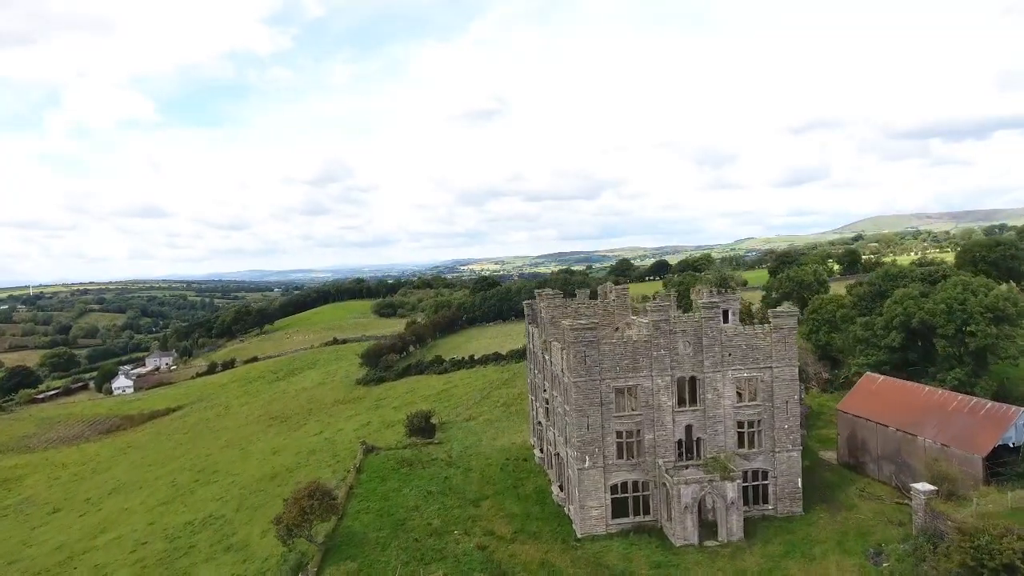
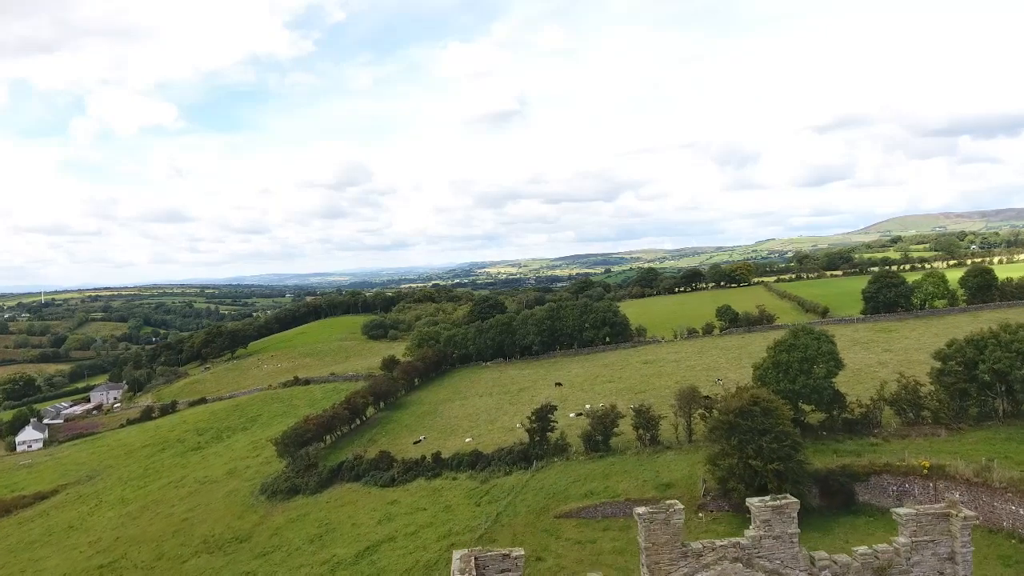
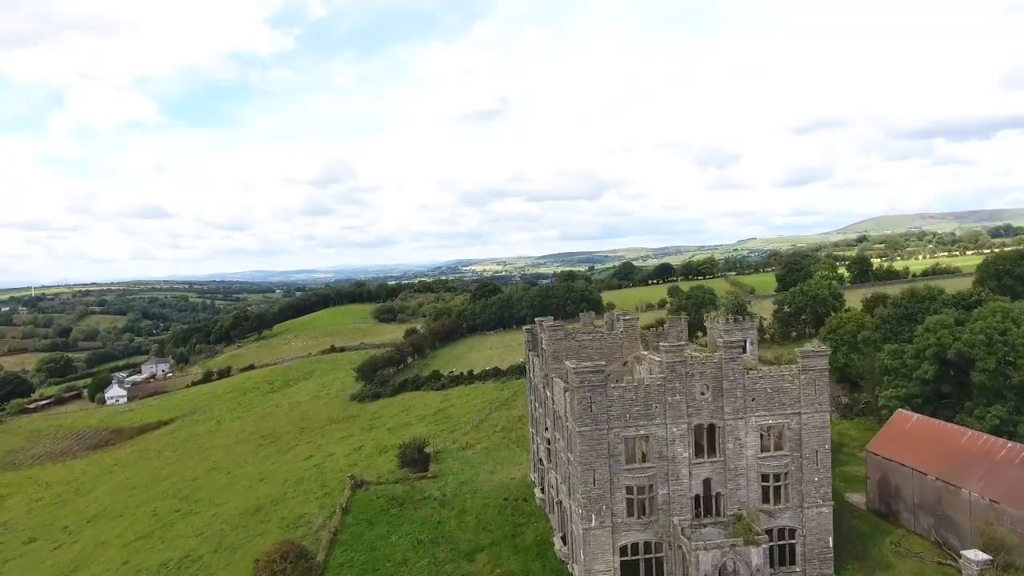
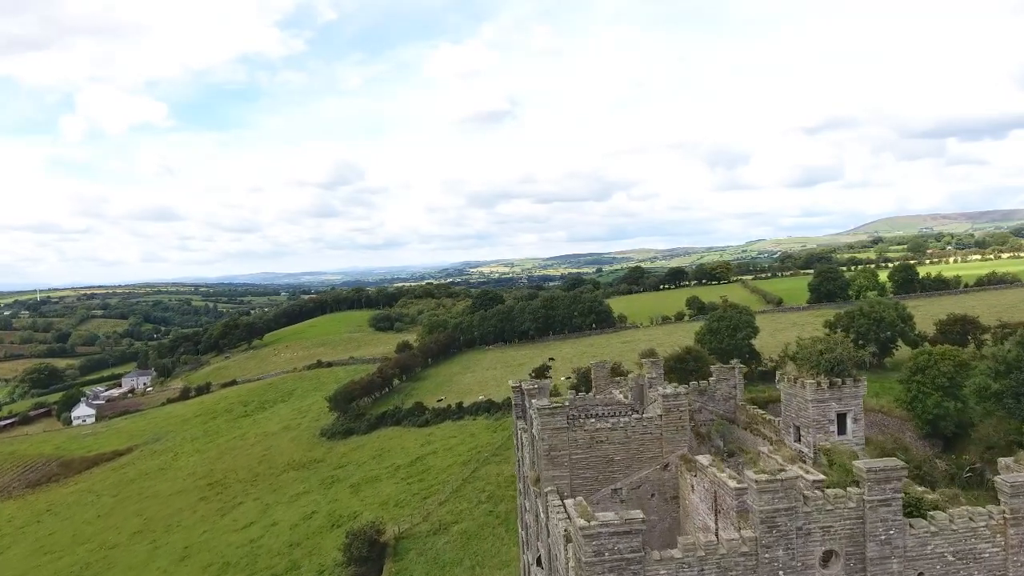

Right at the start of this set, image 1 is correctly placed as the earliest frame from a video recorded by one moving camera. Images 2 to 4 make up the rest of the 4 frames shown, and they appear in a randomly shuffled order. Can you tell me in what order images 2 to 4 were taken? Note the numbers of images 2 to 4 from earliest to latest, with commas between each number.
3, 4, 2
